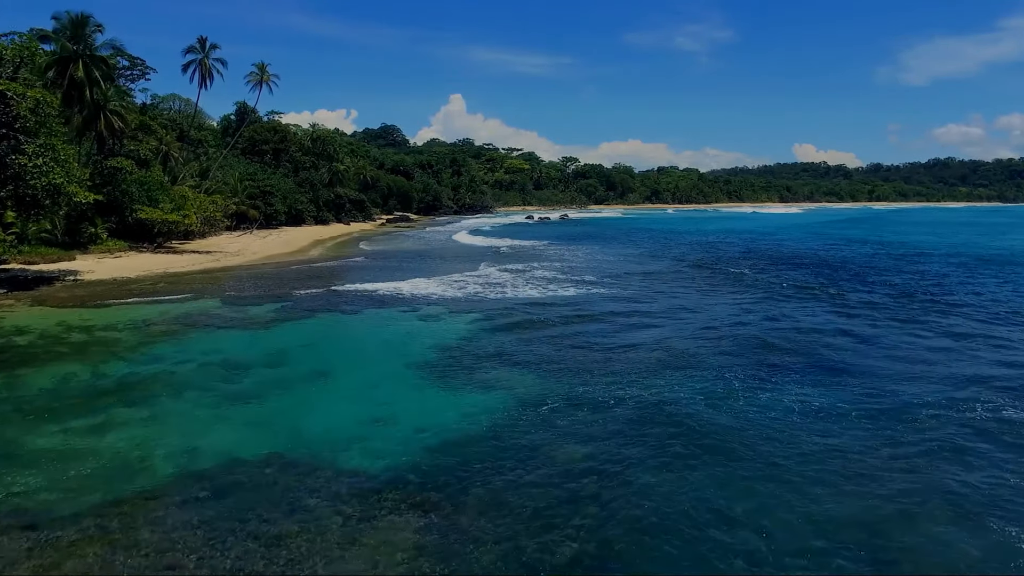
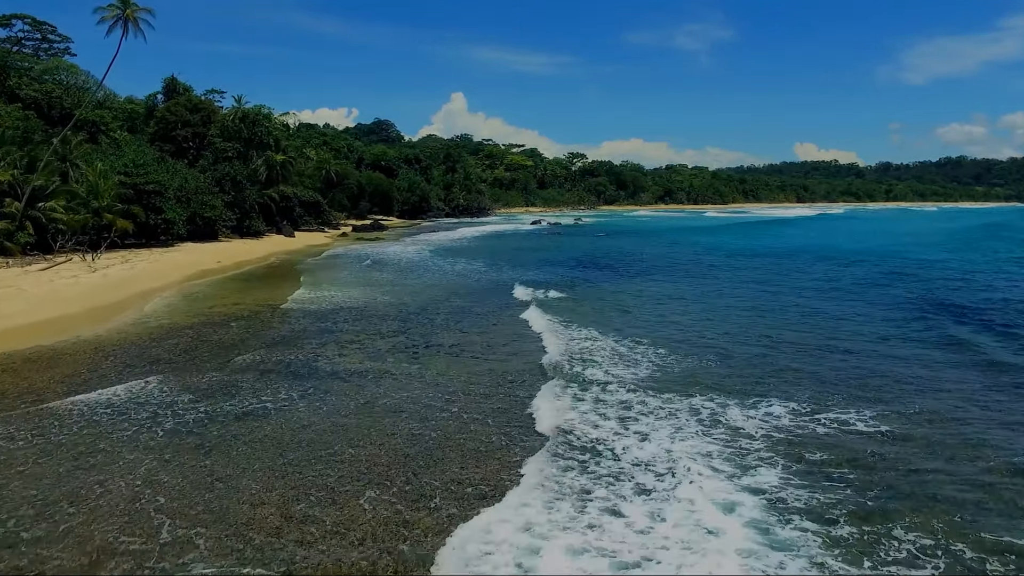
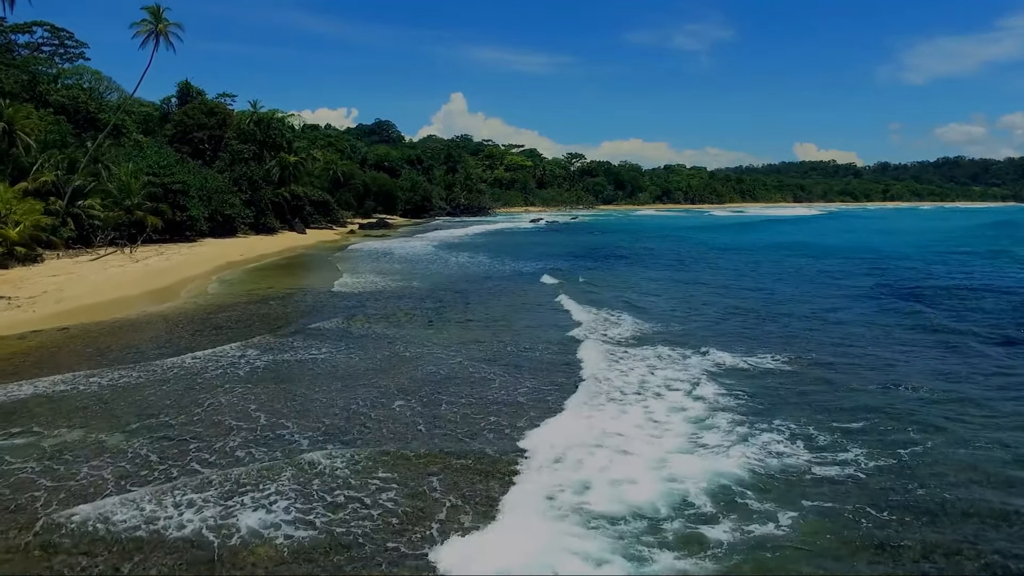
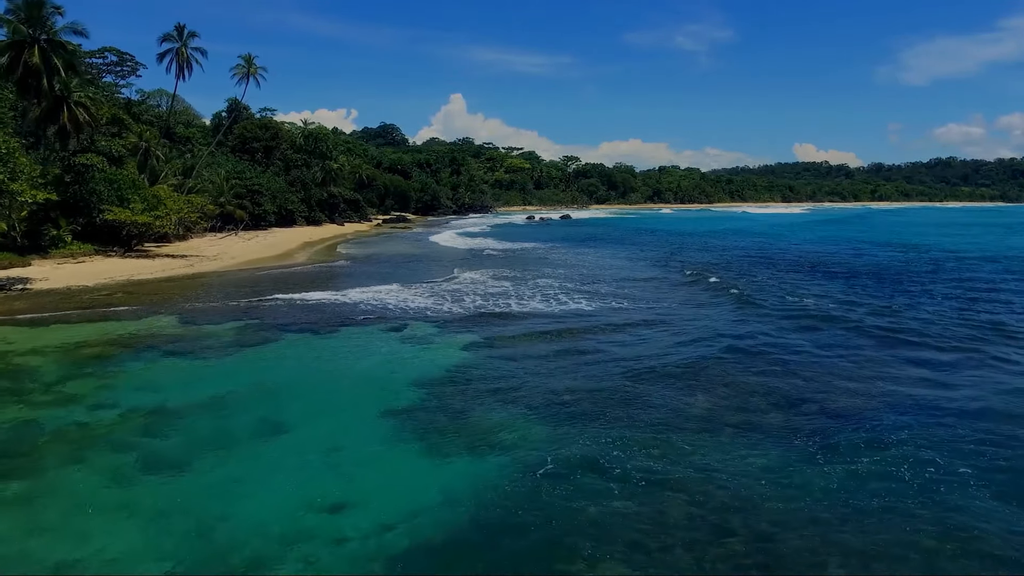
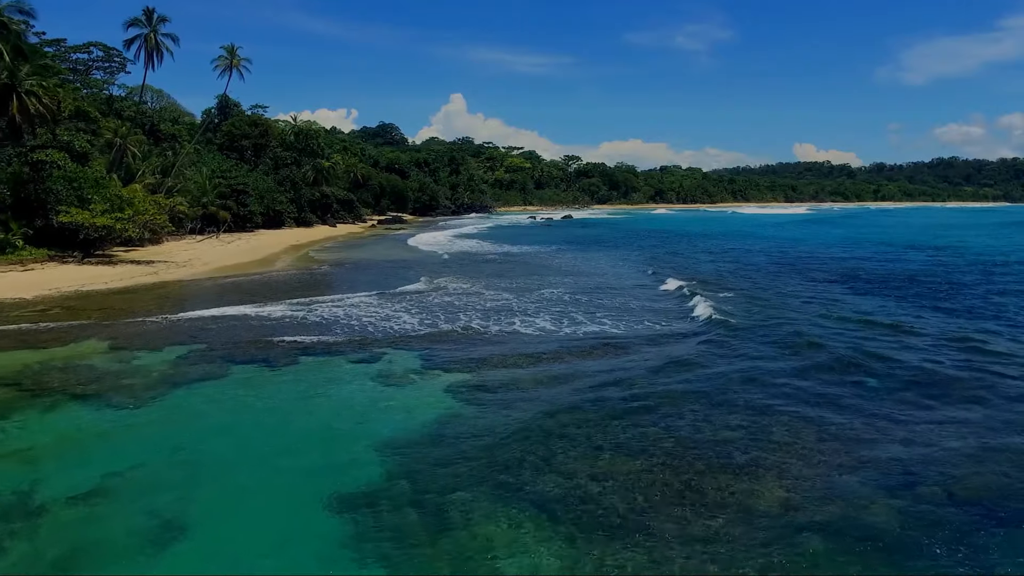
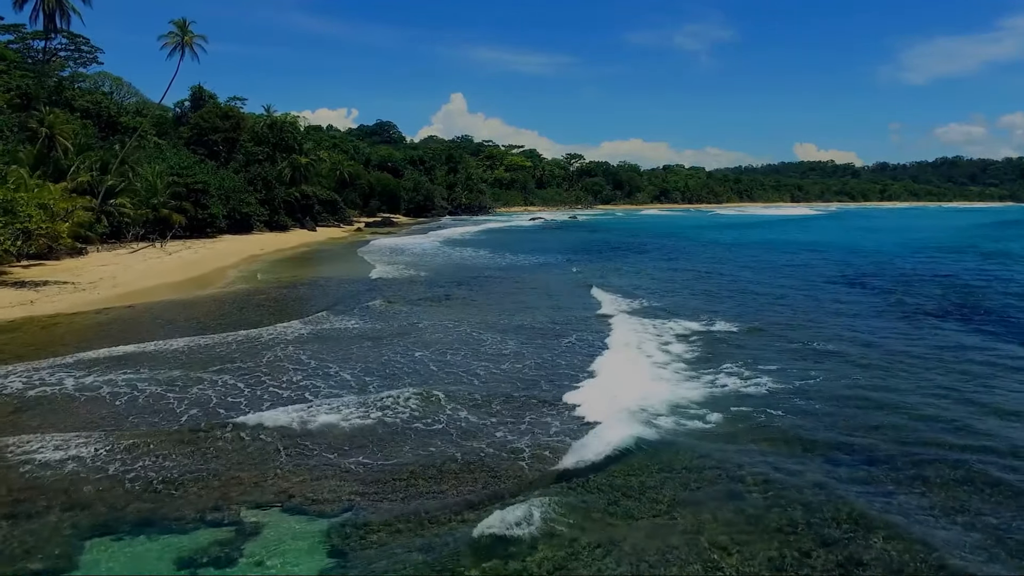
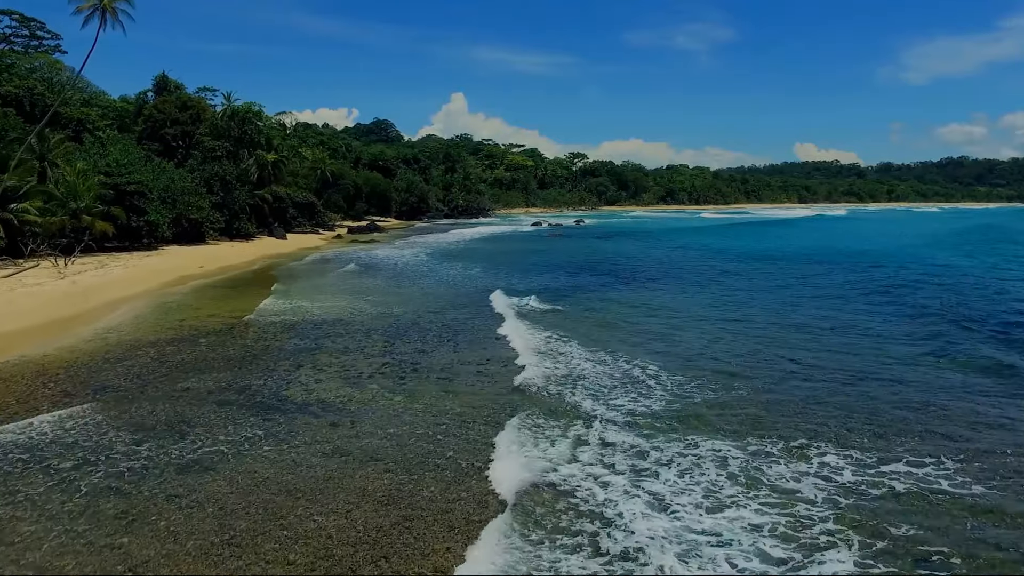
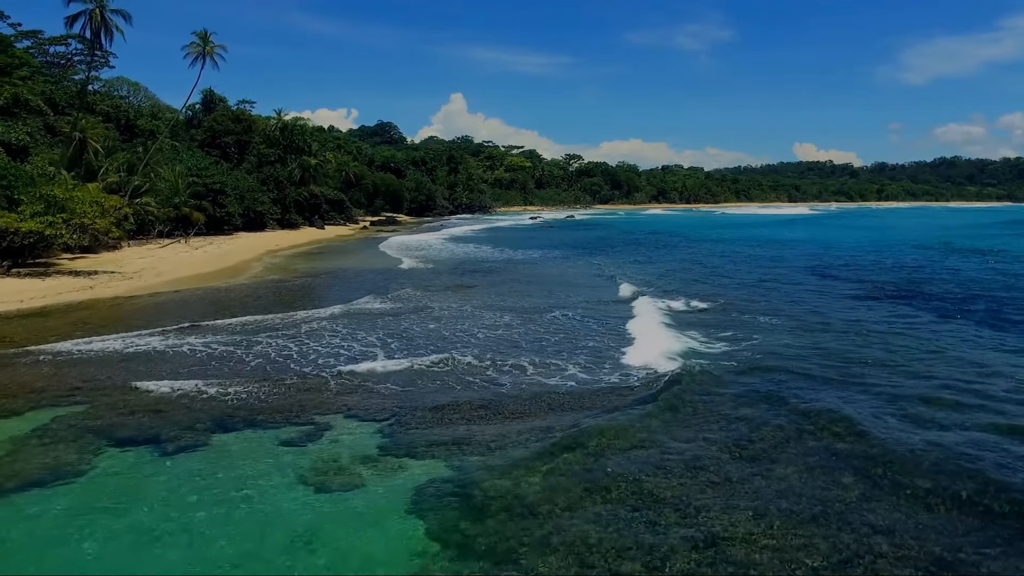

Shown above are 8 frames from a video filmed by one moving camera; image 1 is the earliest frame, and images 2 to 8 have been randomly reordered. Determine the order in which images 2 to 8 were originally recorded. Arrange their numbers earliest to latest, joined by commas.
4, 5, 8, 6, 3, 2, 7
